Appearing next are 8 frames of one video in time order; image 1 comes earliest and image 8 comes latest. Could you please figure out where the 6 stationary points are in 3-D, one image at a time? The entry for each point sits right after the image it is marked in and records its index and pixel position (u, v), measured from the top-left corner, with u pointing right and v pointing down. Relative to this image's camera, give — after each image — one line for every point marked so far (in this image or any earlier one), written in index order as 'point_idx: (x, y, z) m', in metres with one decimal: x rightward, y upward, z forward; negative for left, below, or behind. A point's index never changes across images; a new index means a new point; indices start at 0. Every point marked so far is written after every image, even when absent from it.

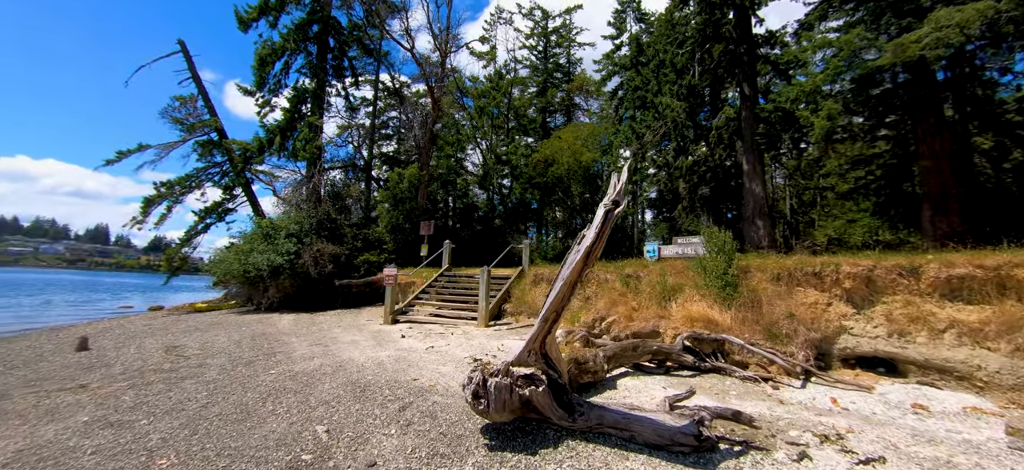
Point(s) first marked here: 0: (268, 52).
0: (-11.9, +9.1, +18.6) m
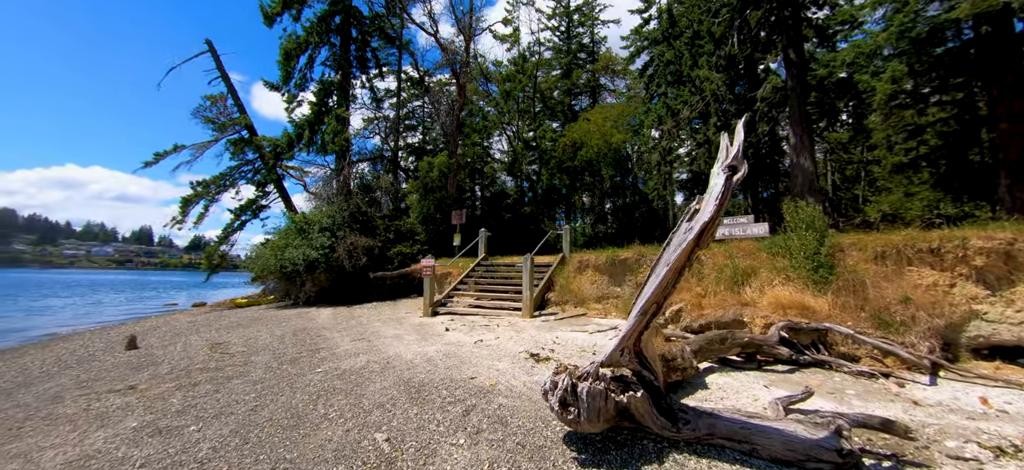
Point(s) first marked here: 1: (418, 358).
0: (-10.7, +9.4, +18.6) m
1: (-1.3, -1.7, +5.2) m
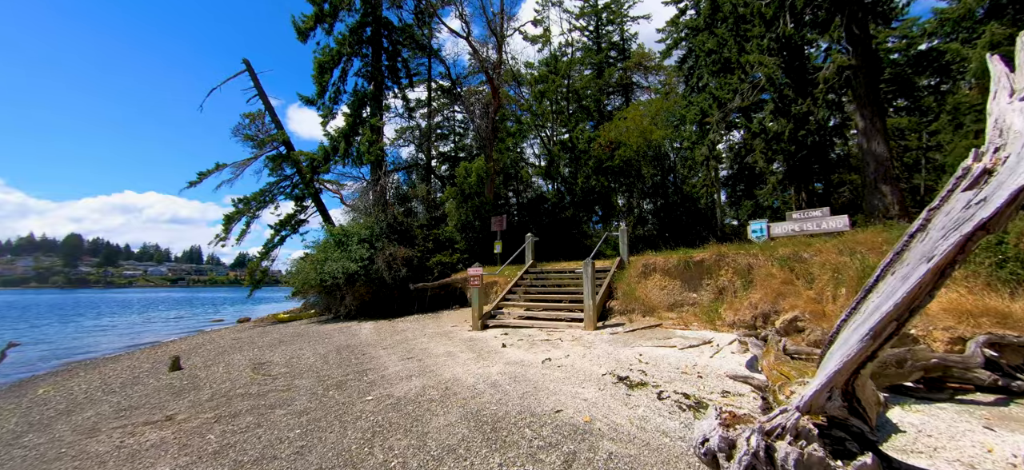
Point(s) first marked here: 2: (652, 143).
0: (-9.1, +8.7, +18.7) m
1: (-0.4, -1.7, +4.5) m
2: (+7.4, +4.9, +20.6) m
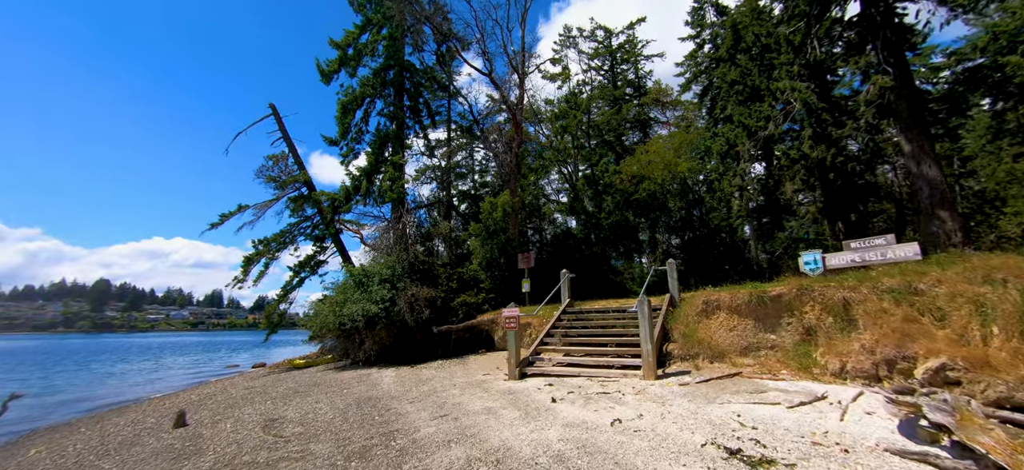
0: (-8.1, +6.7, +19.1) m
1: (+0.3, -2.0, +3.6) m
2: (+8.6, +3.1, +19.9) m
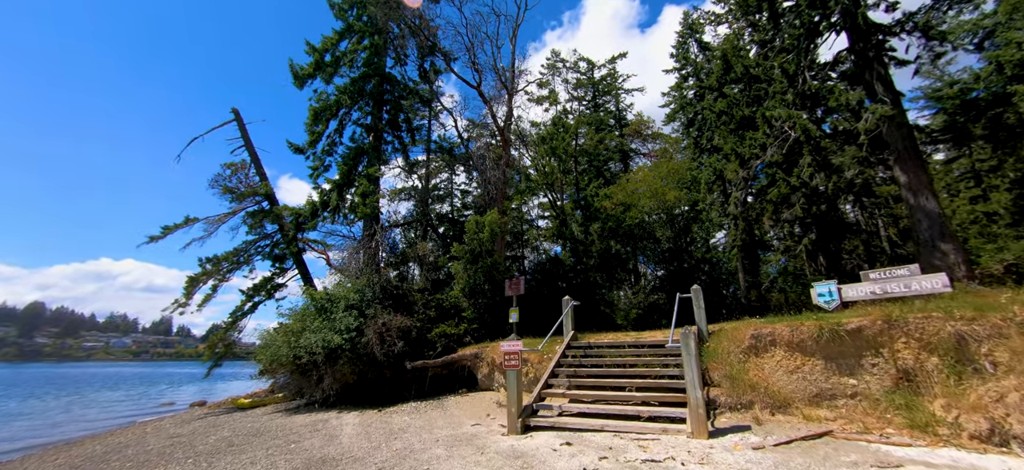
0: (-8.7, +5.8, +17.6) m
1: (+0.6, -2.0, +2.1) m
2: (+7.8, +1.6, +19.3) m
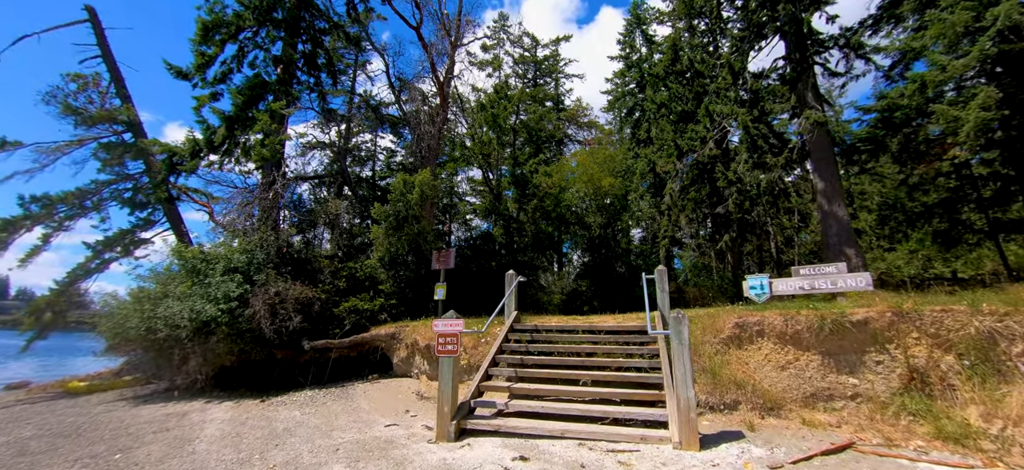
0: (-10.8, +7.7, +13.9) m
1: (+0.6, -1.6, +0.8) m
2: (+4.6, +2.3, +19.0) m
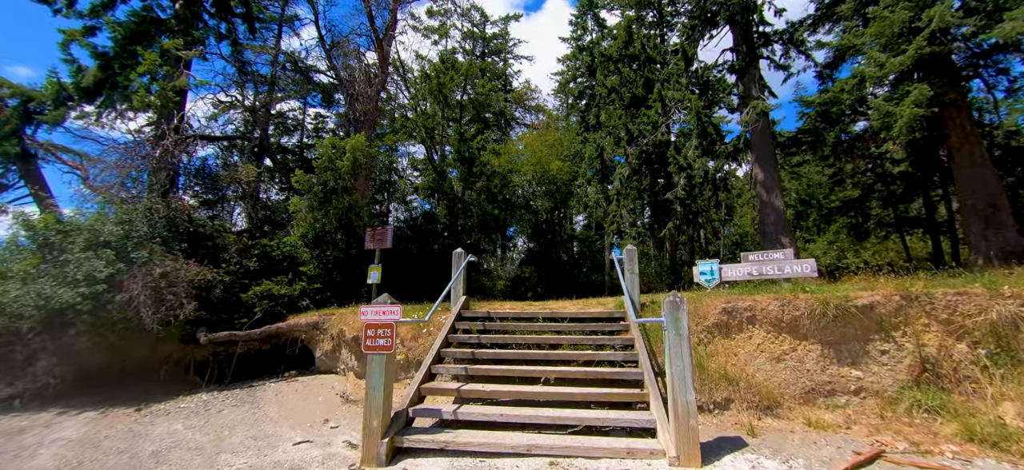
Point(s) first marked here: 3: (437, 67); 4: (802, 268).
0: (-12.2, +8.7, +10.9) m
1: (+0.7, -1.3, -0.1) m
2: (+2.0, +3.0, +18.4) m
3: (-3.6, +8.3, +19.0) m
4: (+6.9, -0.8, +9.0) m
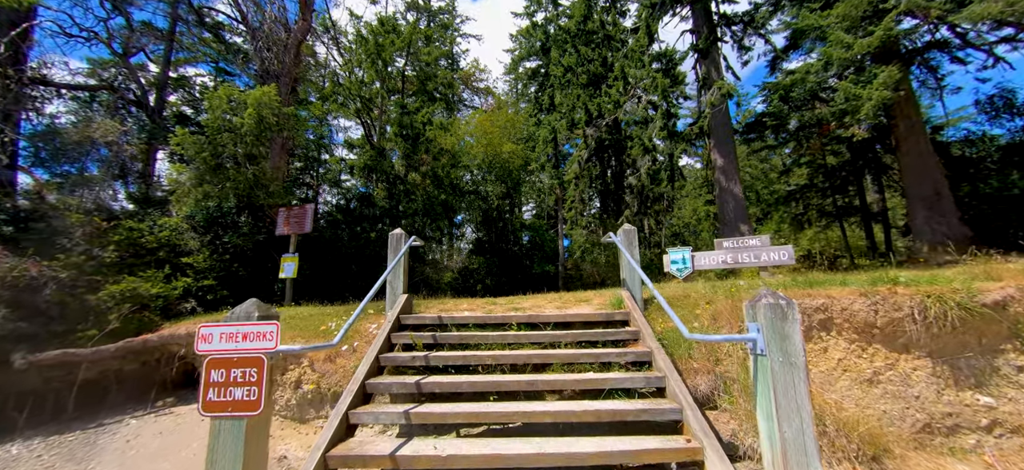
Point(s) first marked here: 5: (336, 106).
0: (-13.2, +9.1, +7.4) m
1: (+1.1, -1.2, -1.4) m
2: (-0.2, +3.6, +17.0) m
3: (-5.9, +8.9, +16.6) m
4: (+5.9, -0.4, +8.4) m
5: (-7.4, +5.3, +16.0) m
